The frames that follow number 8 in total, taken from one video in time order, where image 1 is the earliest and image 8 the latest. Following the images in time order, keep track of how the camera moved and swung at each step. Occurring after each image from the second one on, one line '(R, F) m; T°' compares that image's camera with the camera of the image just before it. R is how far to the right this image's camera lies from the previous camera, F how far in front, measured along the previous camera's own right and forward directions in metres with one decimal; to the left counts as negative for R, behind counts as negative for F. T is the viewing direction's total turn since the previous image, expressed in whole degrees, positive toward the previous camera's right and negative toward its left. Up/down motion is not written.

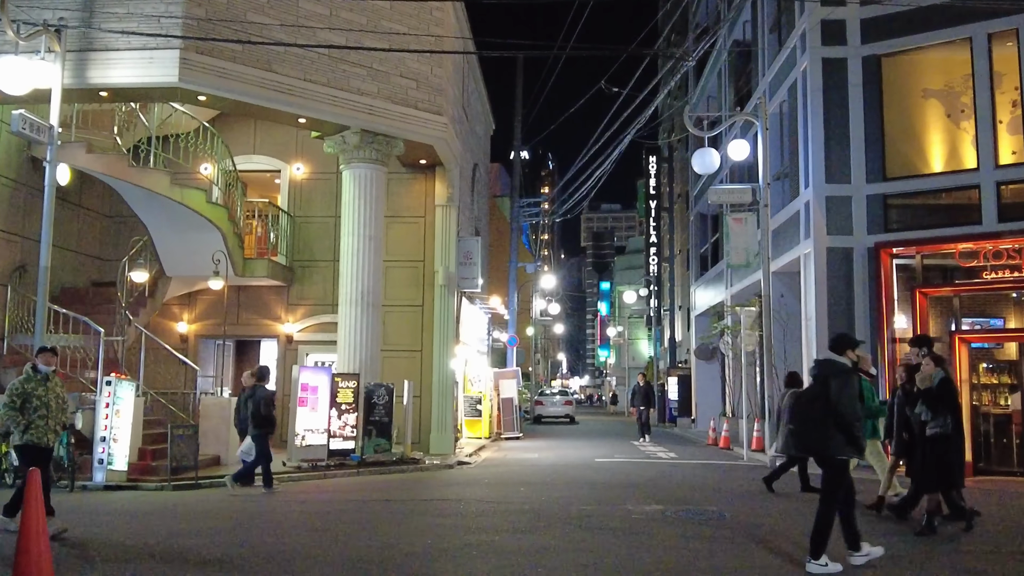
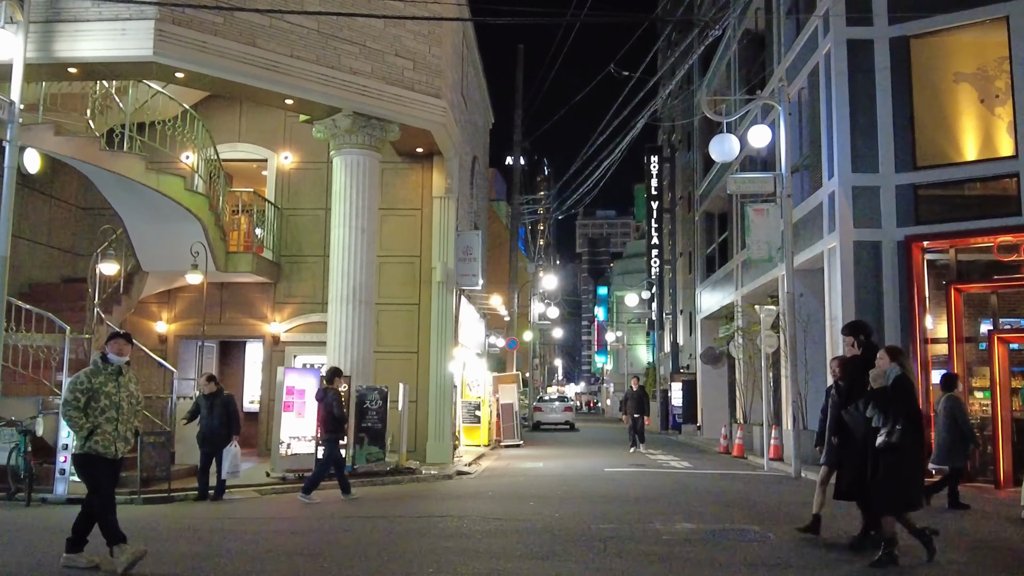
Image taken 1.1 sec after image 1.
(-0.2, +1.3) m; 0°
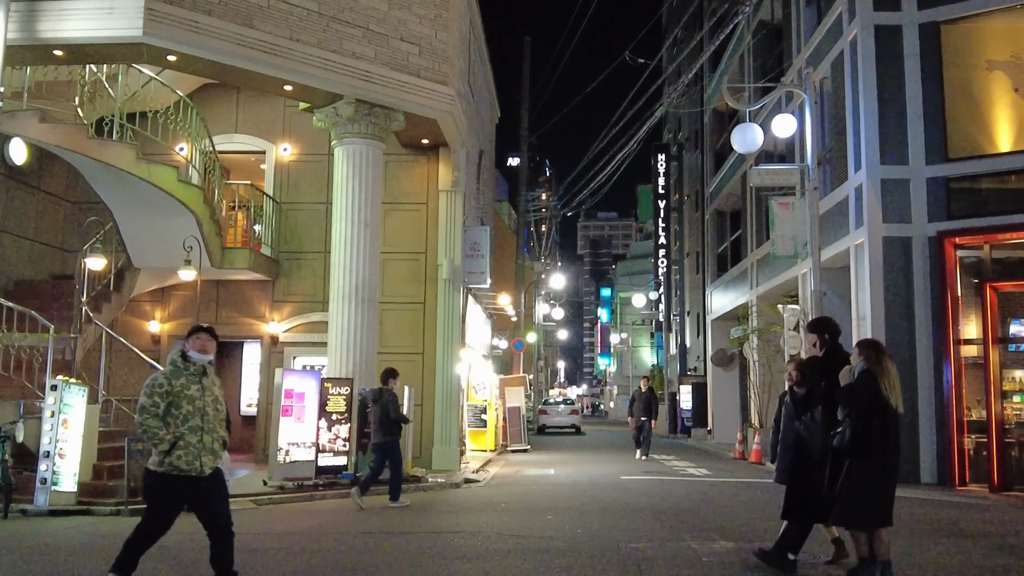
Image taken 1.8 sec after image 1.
(-0.2, +0.8) m; 0°
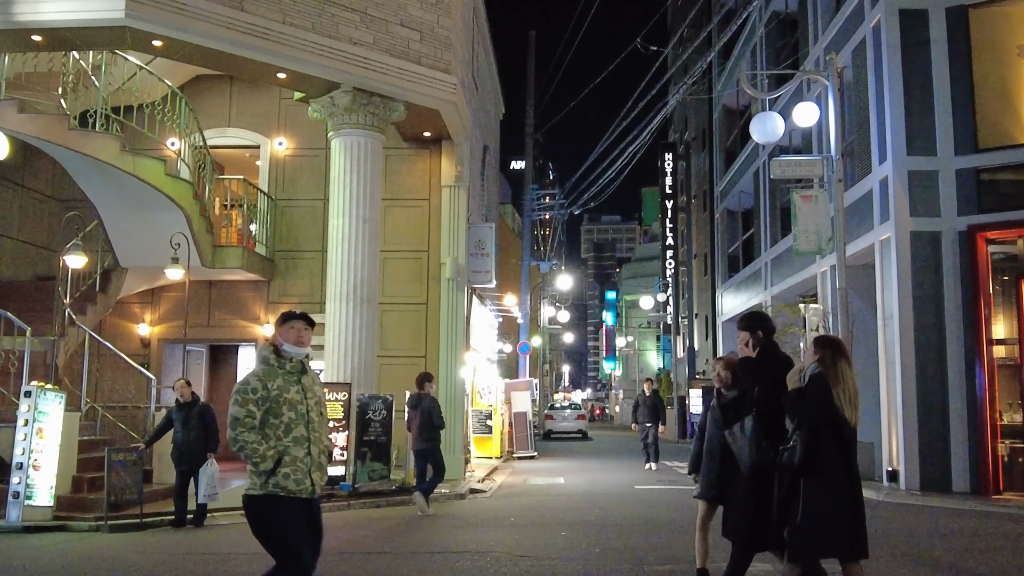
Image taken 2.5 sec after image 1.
(-0.1, +0.8) m; 0°
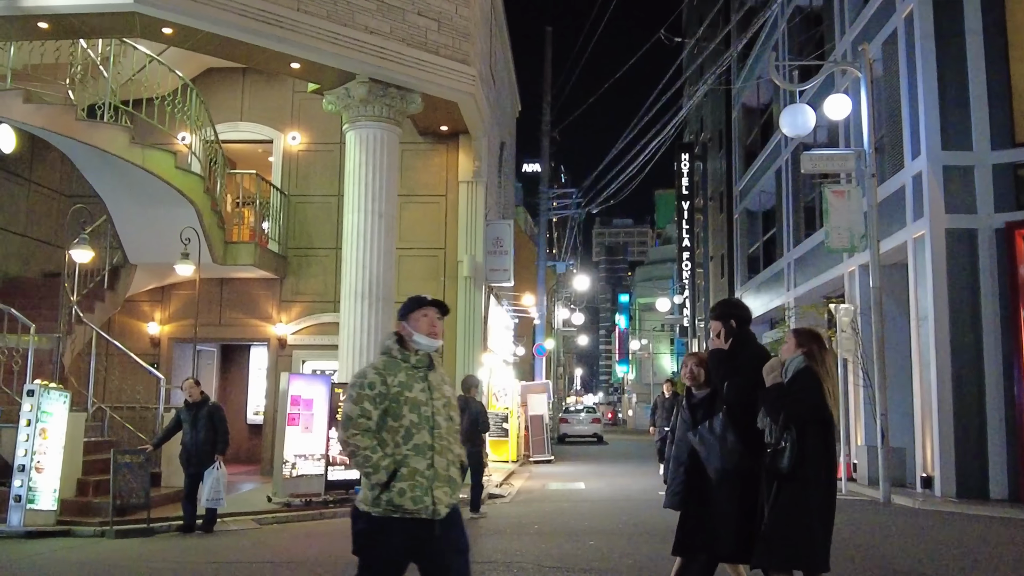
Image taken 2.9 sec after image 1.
(-0.1, +0.5) m; -1°
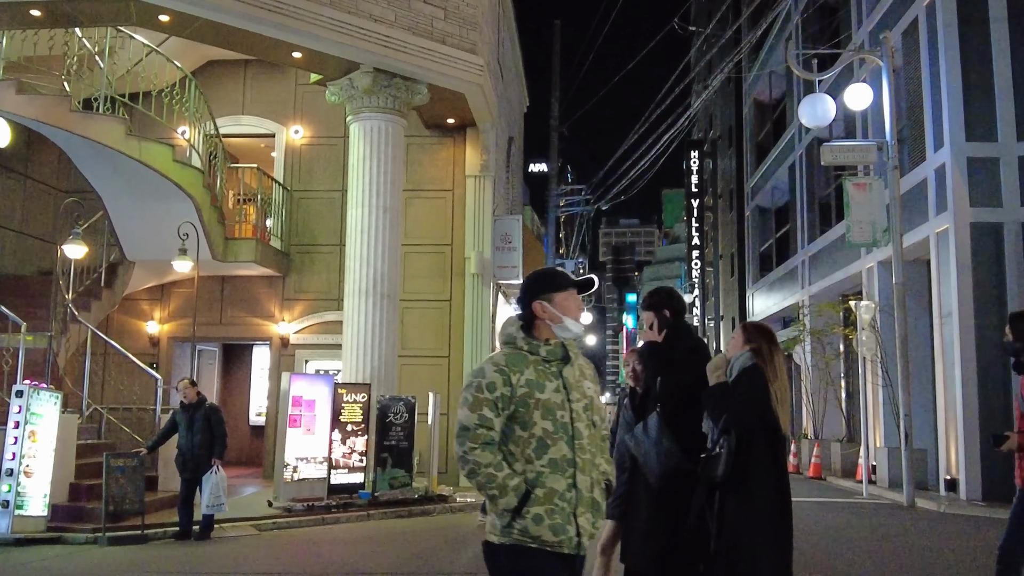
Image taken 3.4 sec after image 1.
(0.0, +0.5) m; 0°
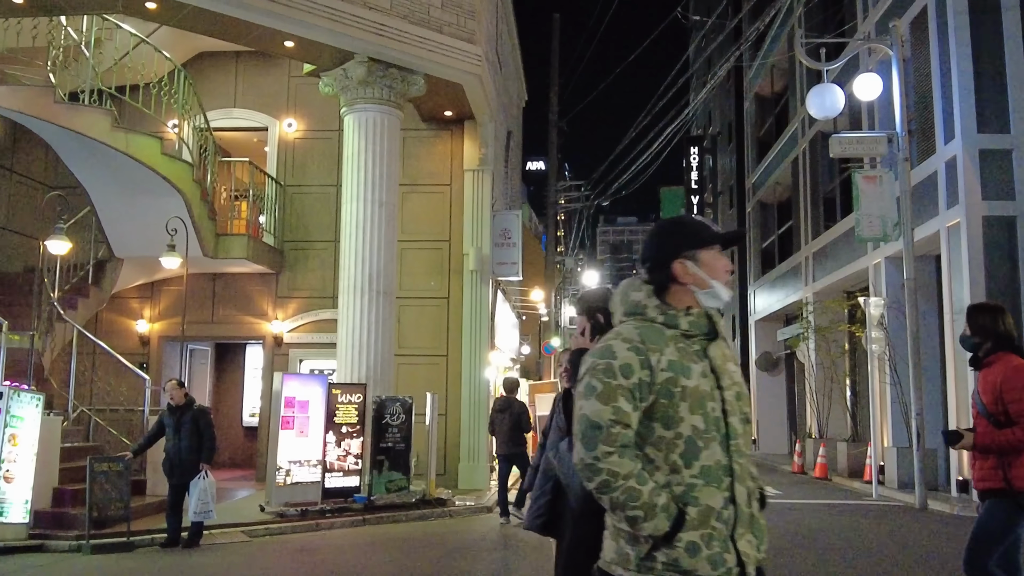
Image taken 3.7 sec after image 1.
(0.0, +0.4) m; 0°
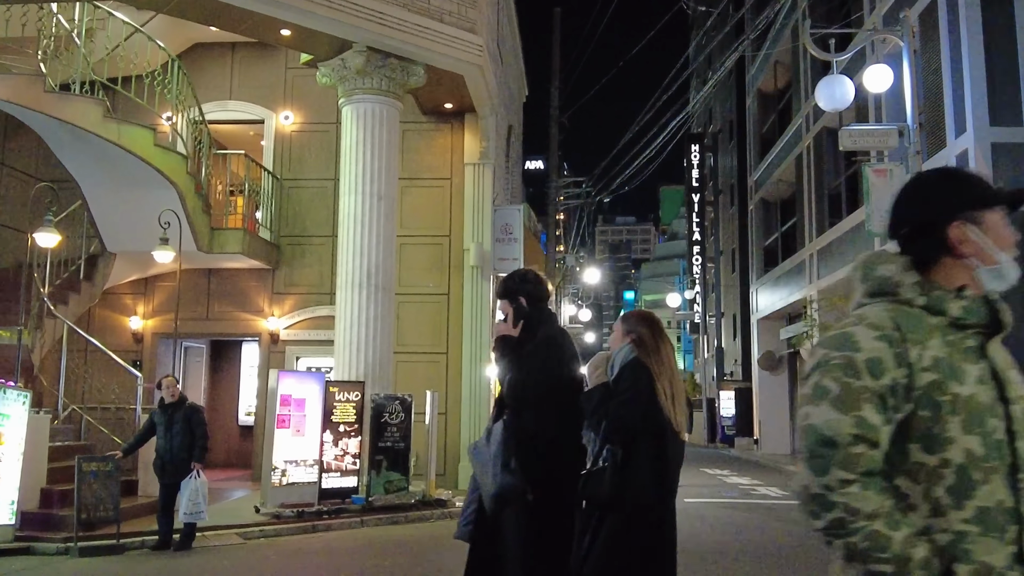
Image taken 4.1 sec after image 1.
(0.0, +0.3) m; 0°
